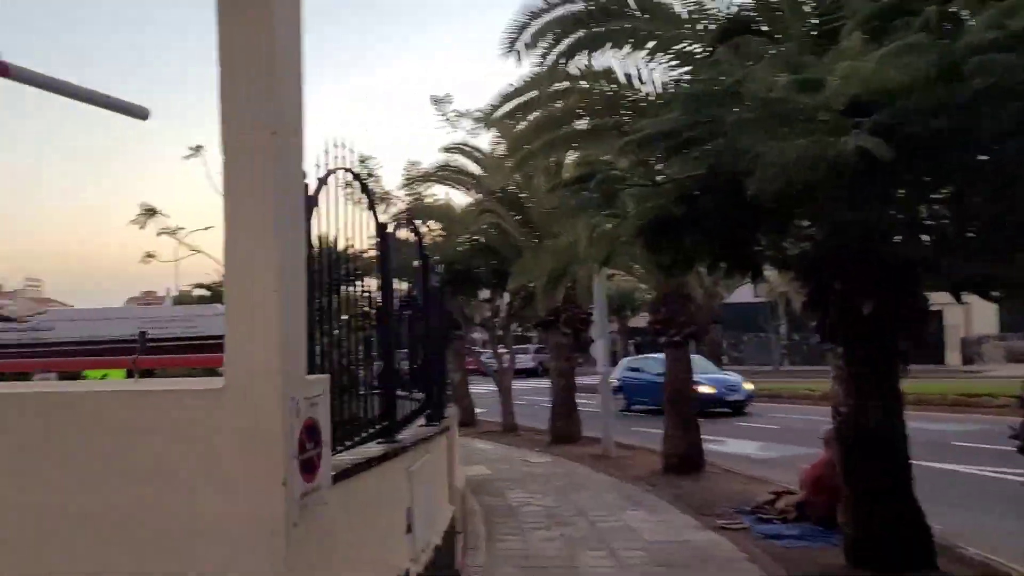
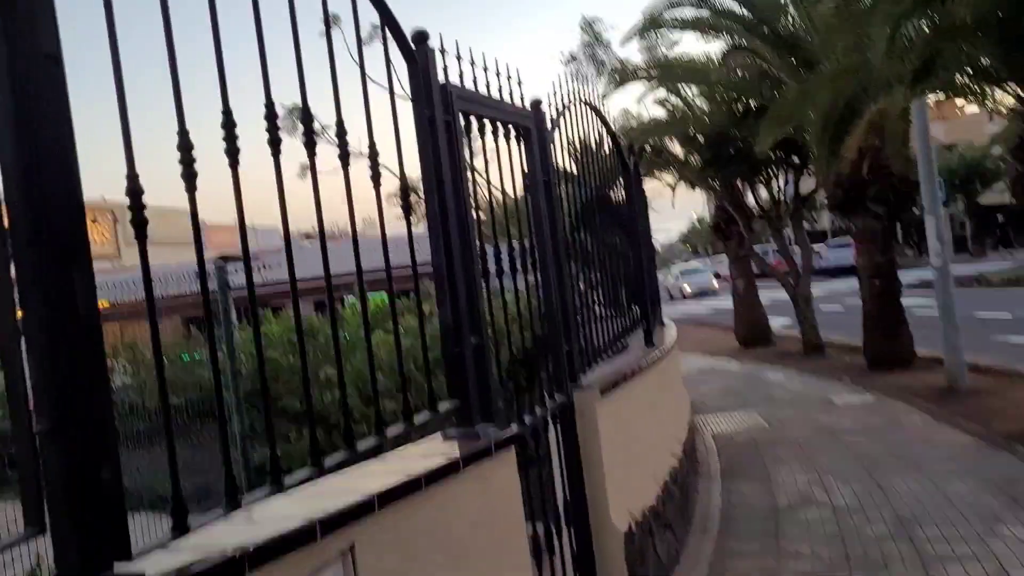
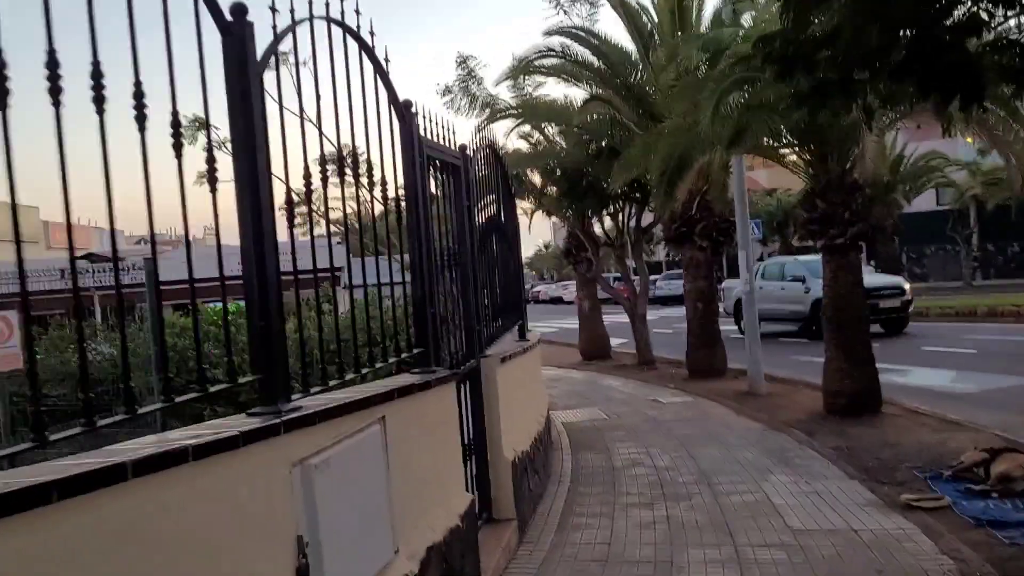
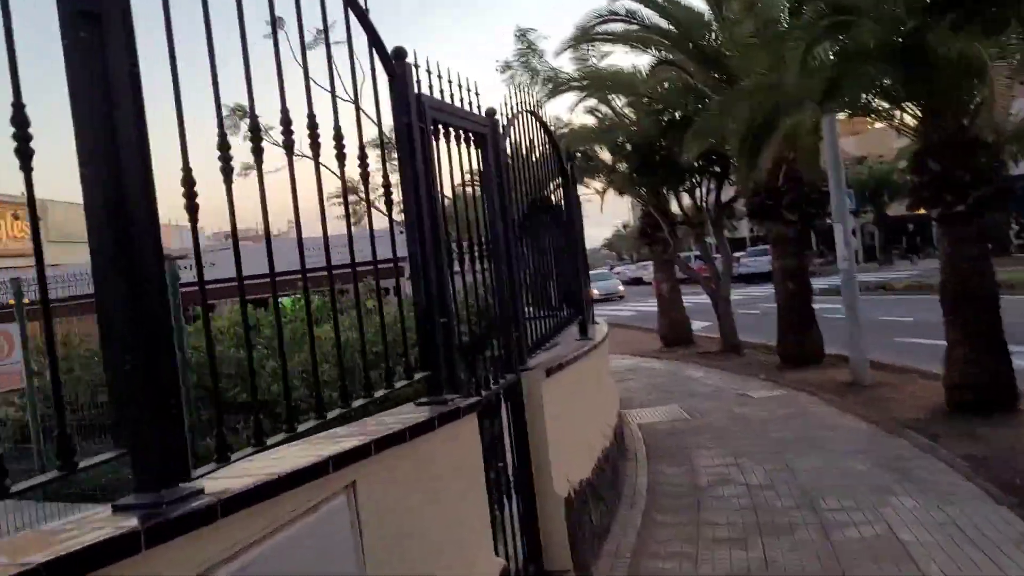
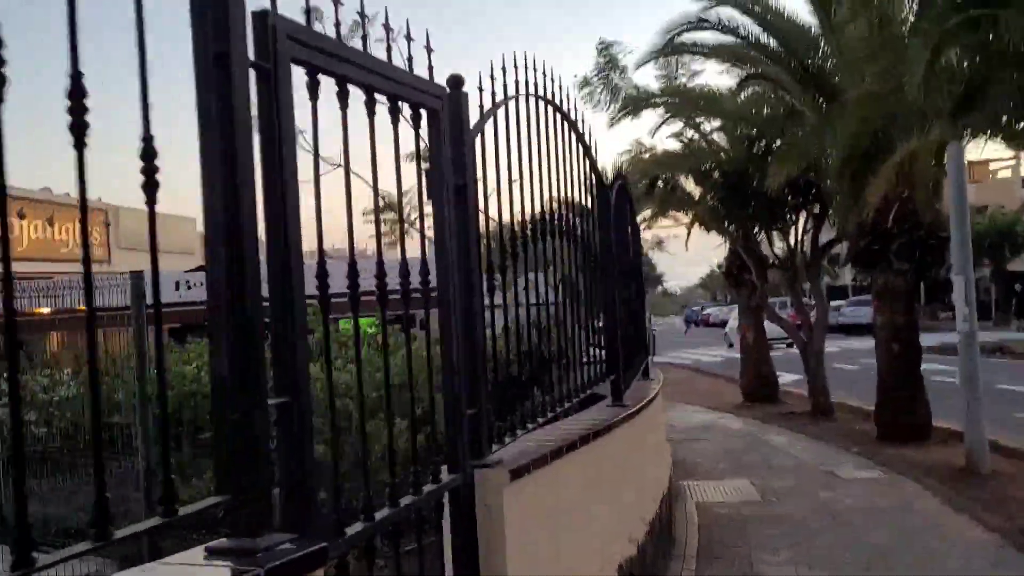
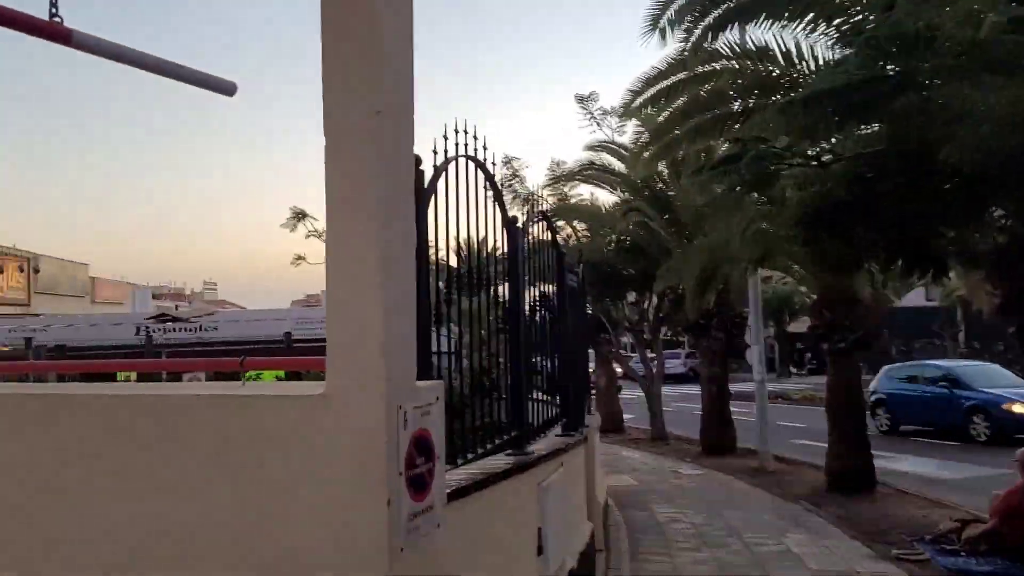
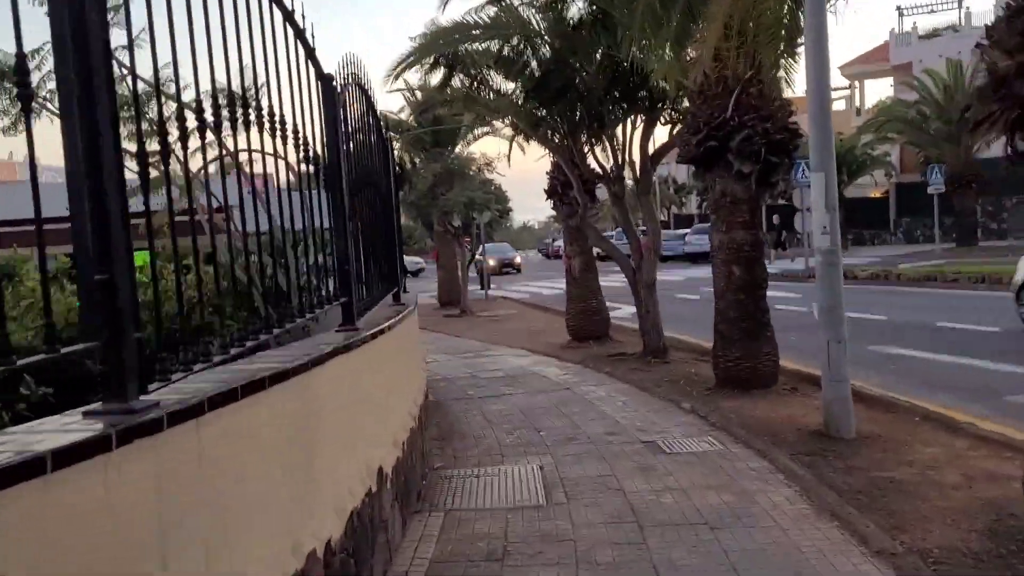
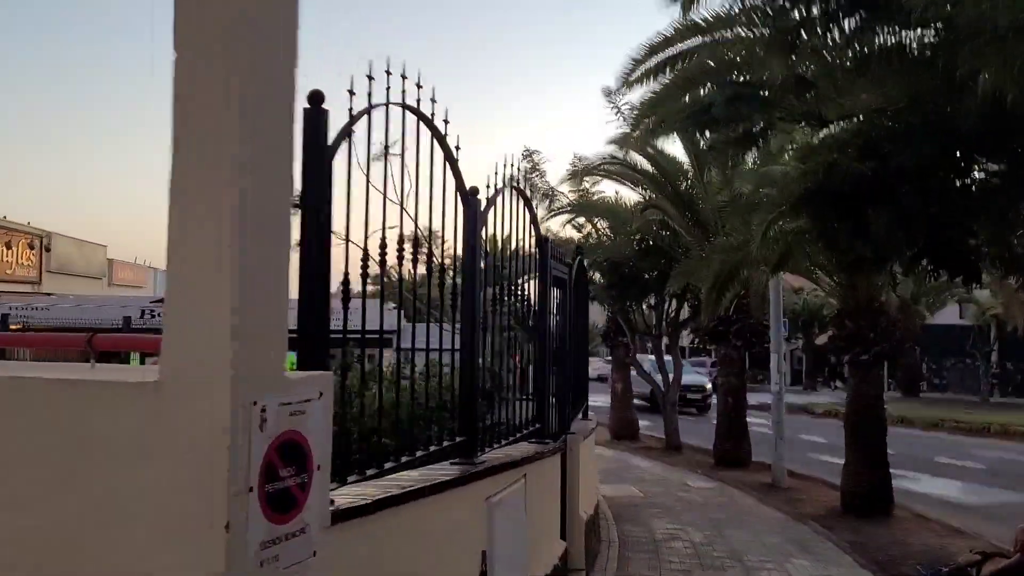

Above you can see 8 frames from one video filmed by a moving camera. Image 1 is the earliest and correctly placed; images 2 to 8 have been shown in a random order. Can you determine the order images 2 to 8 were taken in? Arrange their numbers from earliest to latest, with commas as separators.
6, 8, 3, 4, 2, 5, 7
